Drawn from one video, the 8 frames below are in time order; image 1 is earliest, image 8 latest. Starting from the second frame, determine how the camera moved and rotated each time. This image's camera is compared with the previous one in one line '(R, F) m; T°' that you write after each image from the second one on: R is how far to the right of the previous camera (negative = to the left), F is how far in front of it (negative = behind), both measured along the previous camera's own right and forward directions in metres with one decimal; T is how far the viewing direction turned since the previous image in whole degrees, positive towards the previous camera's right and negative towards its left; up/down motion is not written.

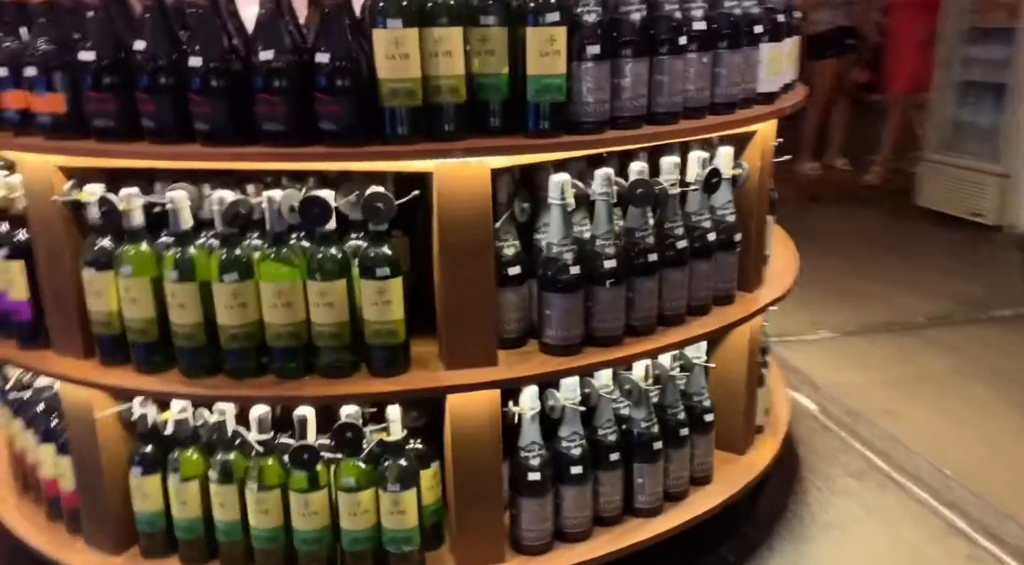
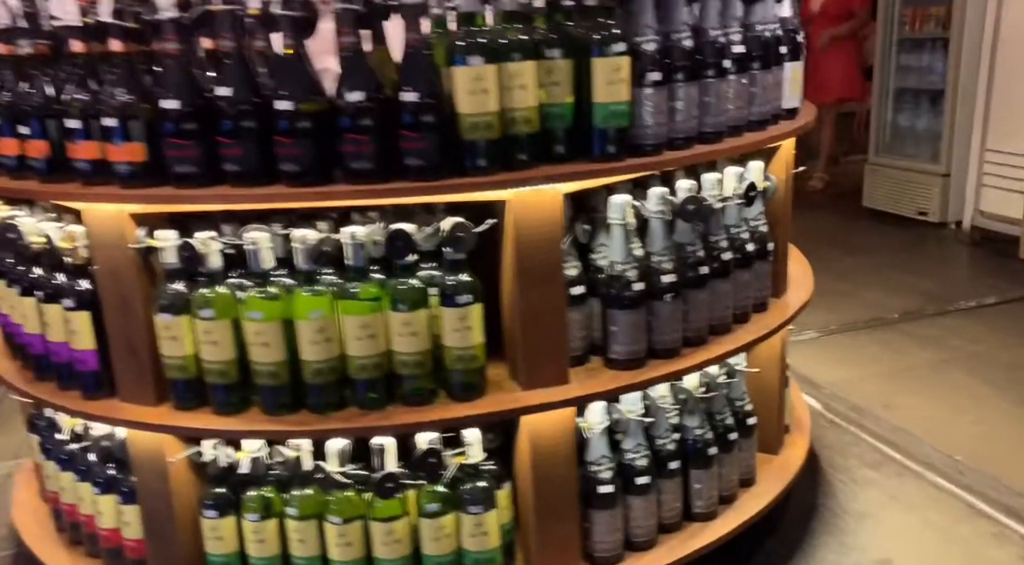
(-0.3, -0.1) m; +4°
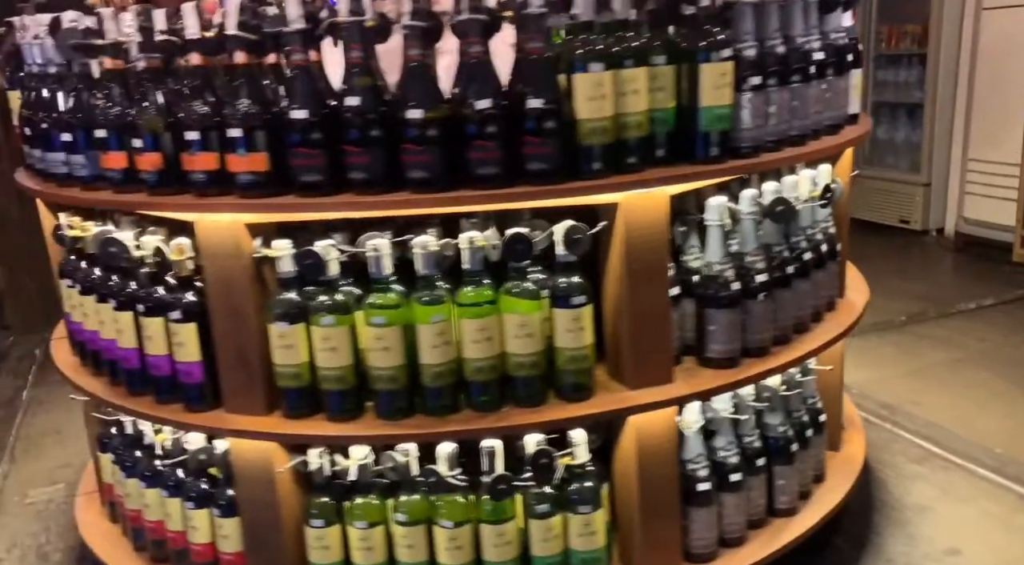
(-0.3, 0.0) m; +3°
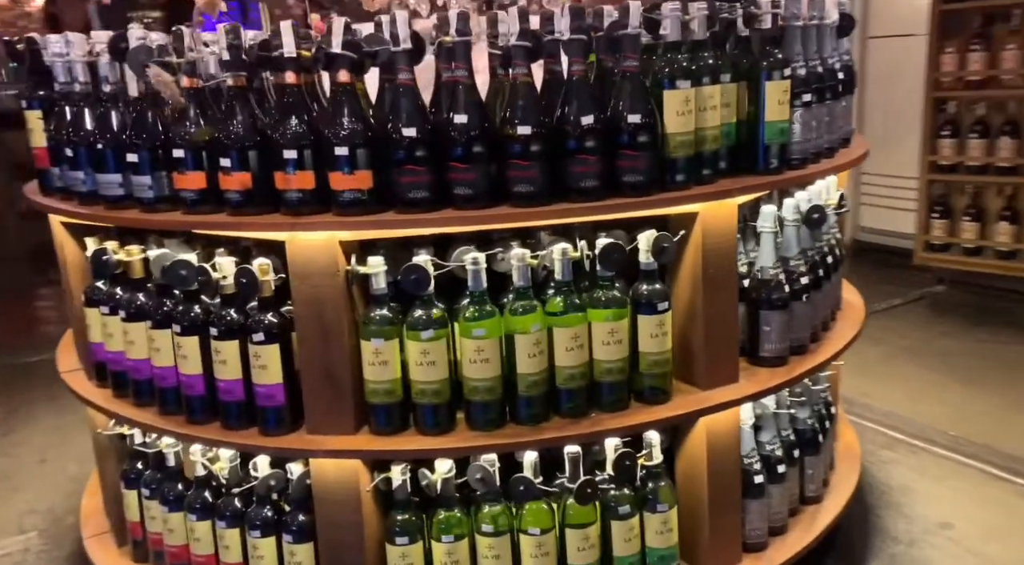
(-0.5, 0.0) m; +9°
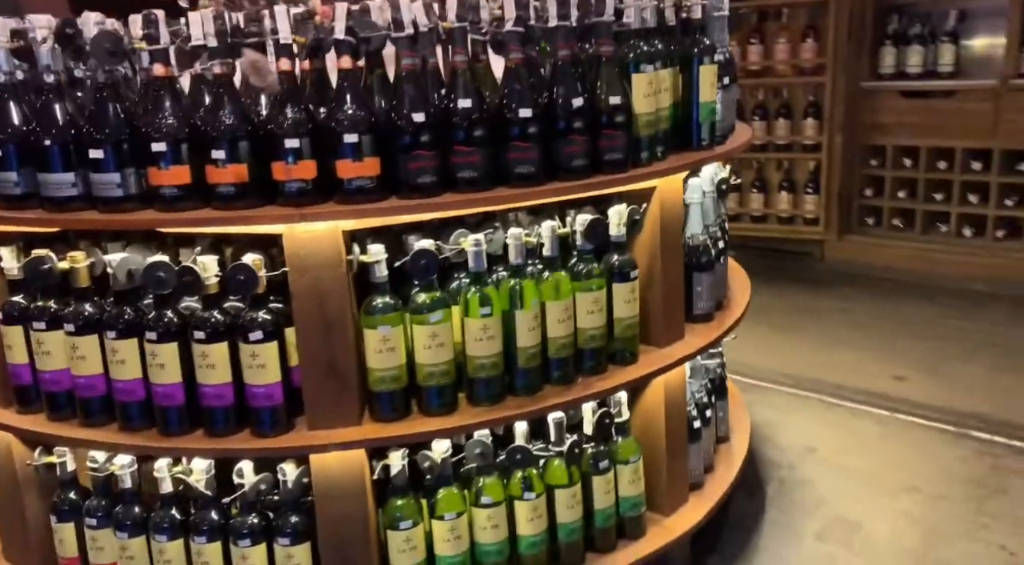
(-0.6, 0.0) m; +17°
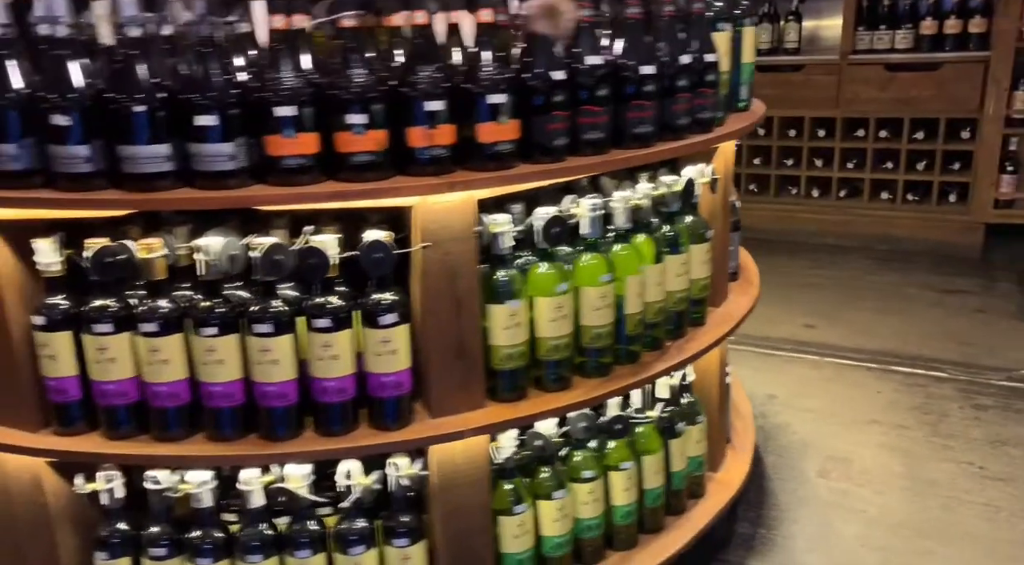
(-0.7, +0.2) m; +15°
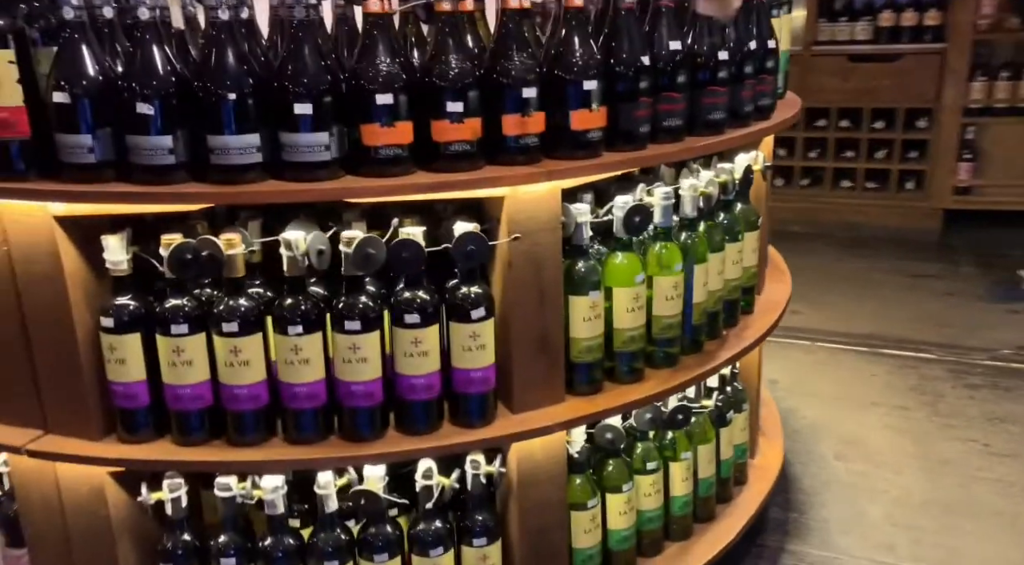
(-0.3, 0.0) m; +5°
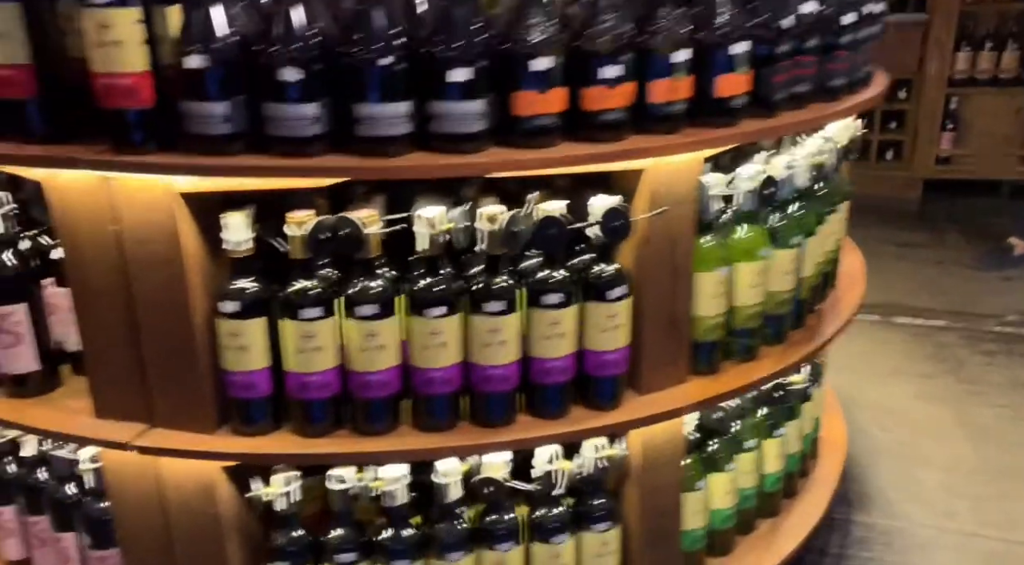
(-0.4, +0.1) m; +5°
